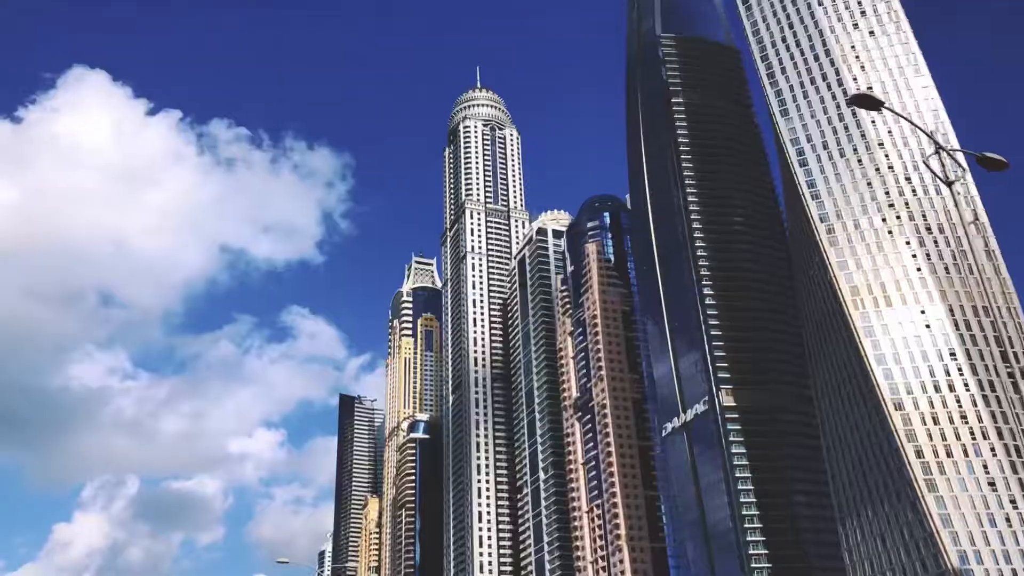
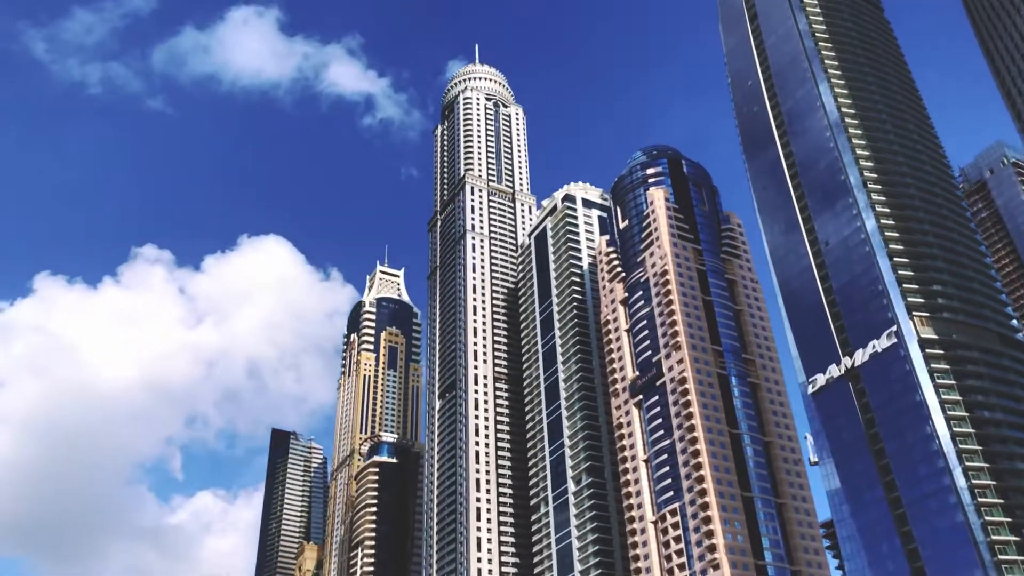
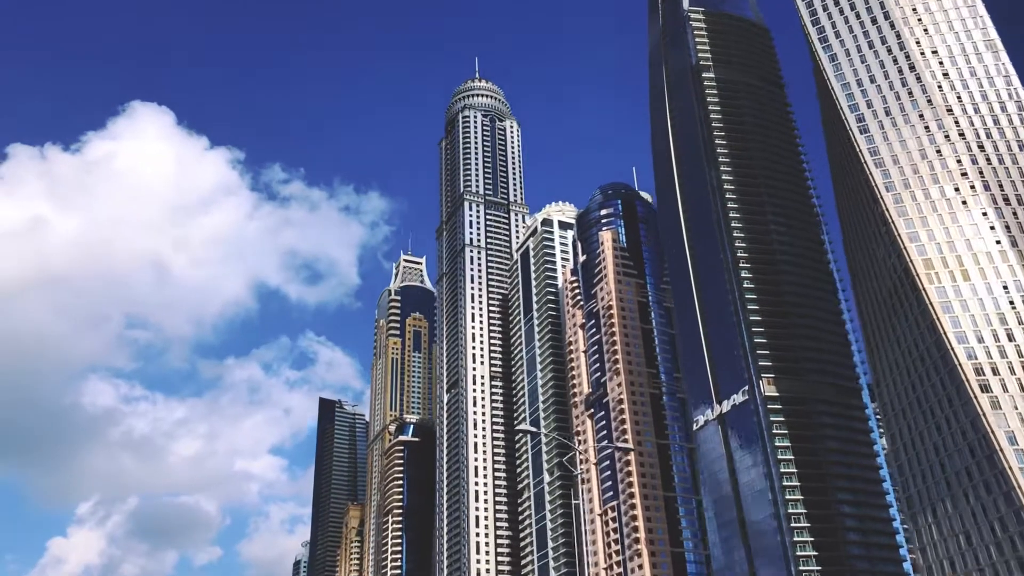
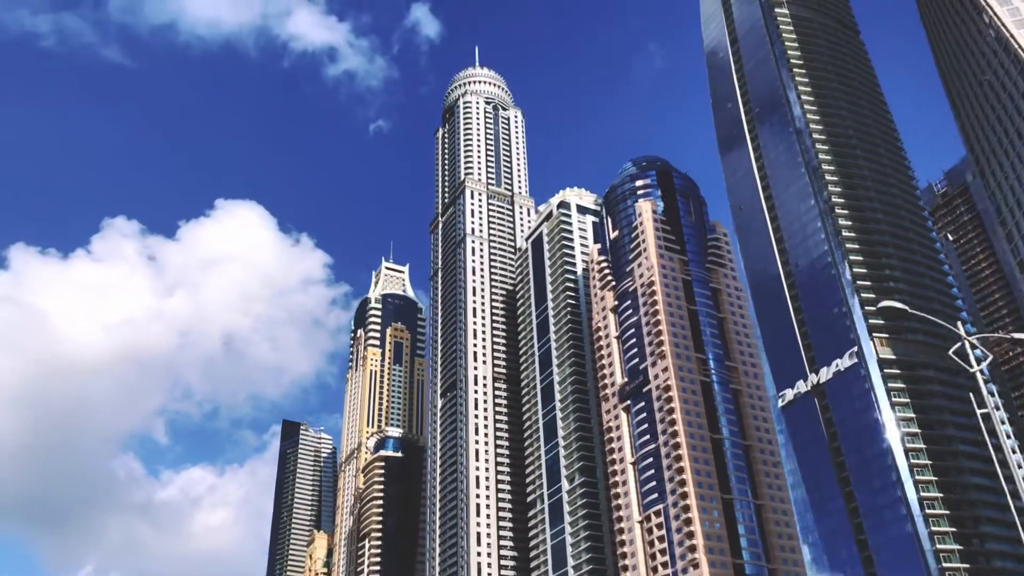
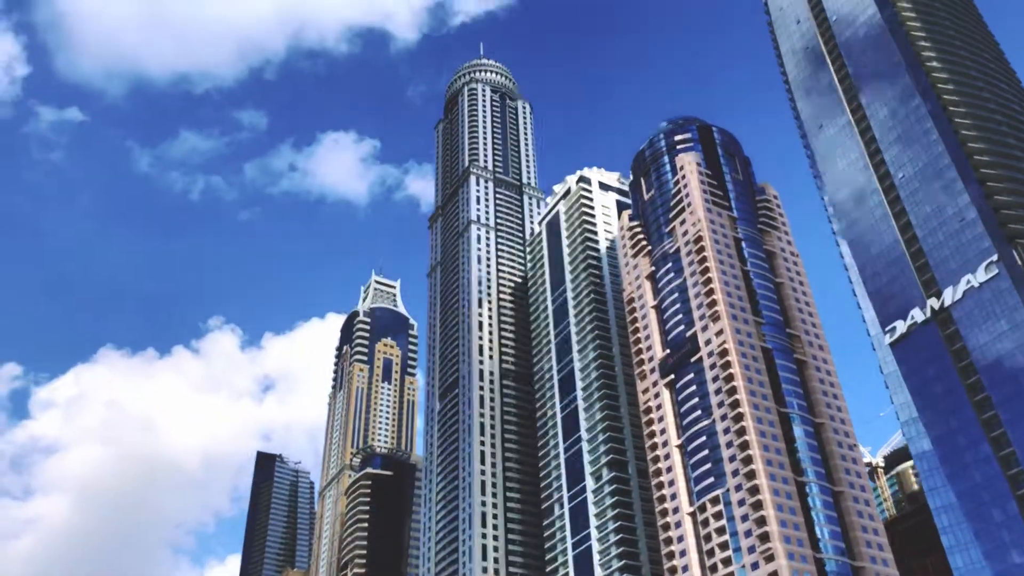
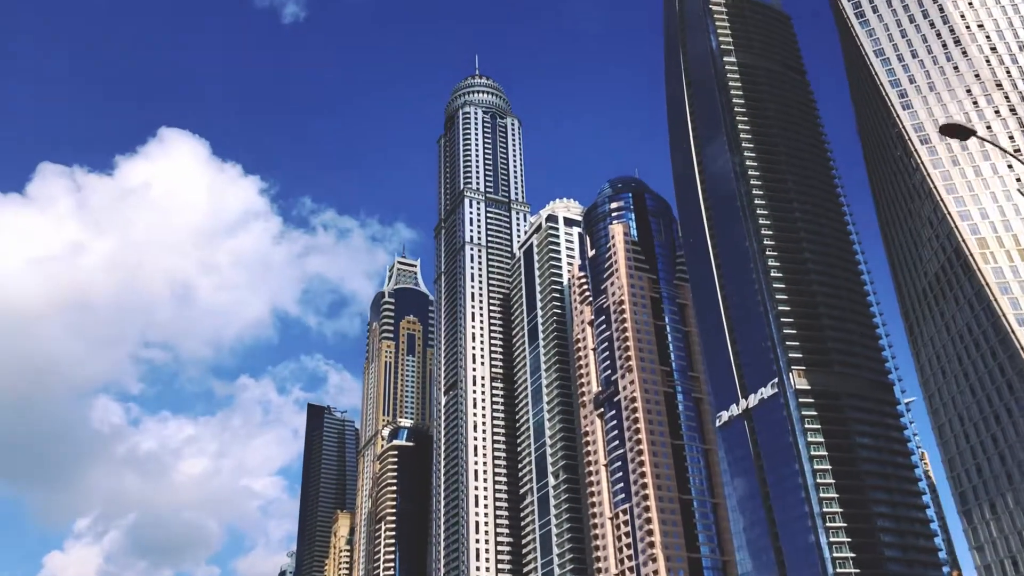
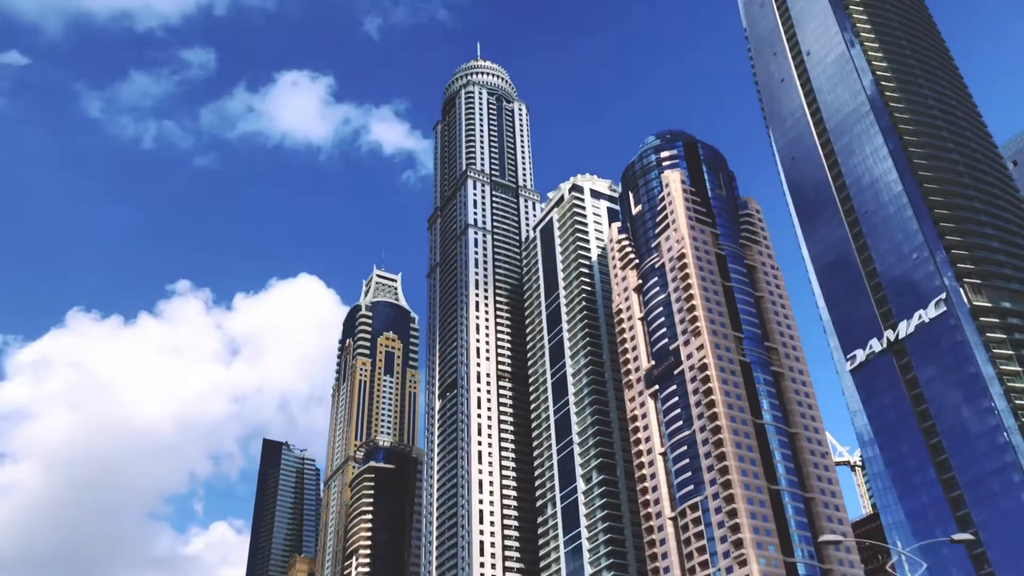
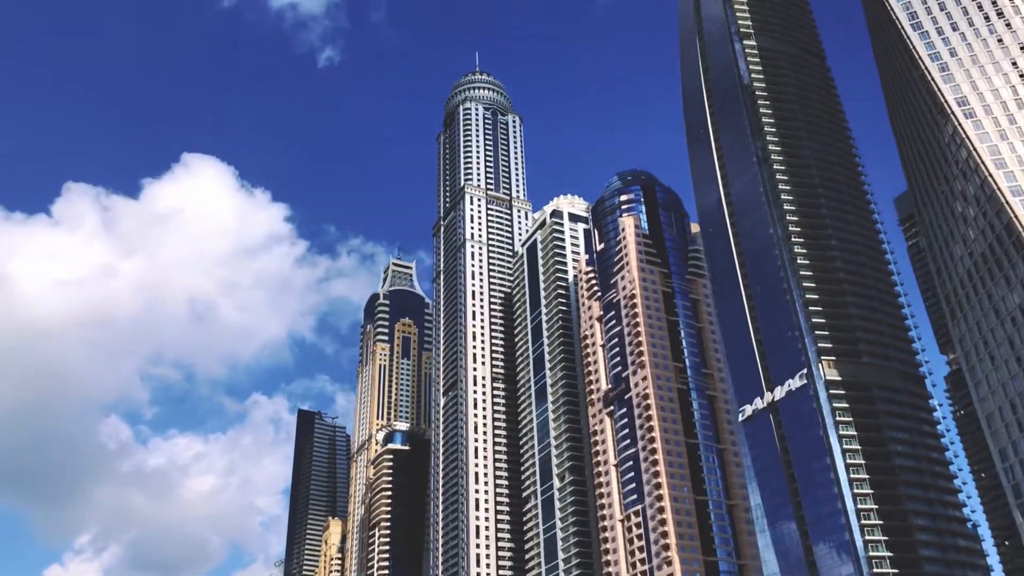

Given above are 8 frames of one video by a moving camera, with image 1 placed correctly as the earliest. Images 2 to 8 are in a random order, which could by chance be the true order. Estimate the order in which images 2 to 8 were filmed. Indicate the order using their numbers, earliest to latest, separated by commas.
3, 6, 8, 4, 2, 7, 5
